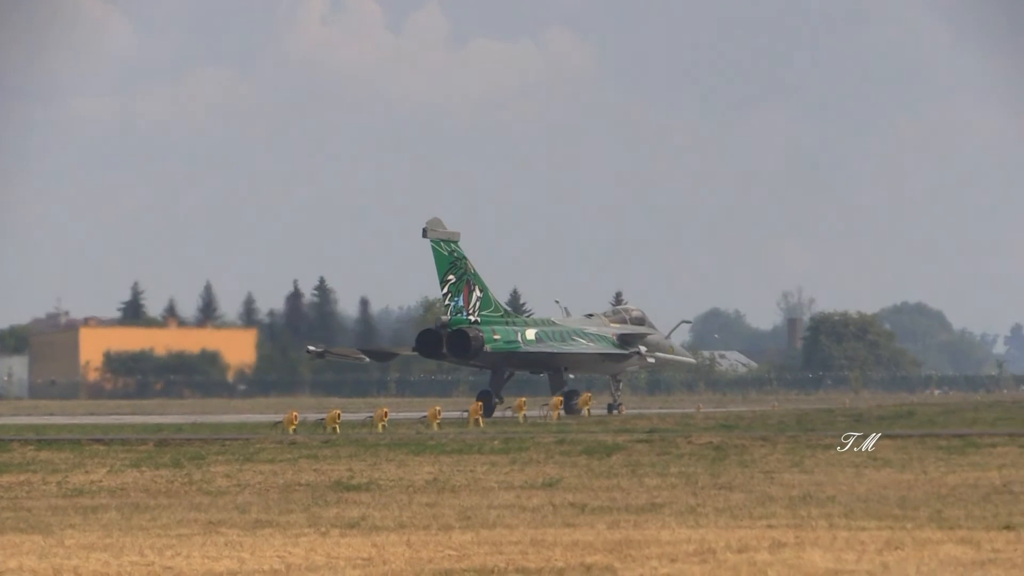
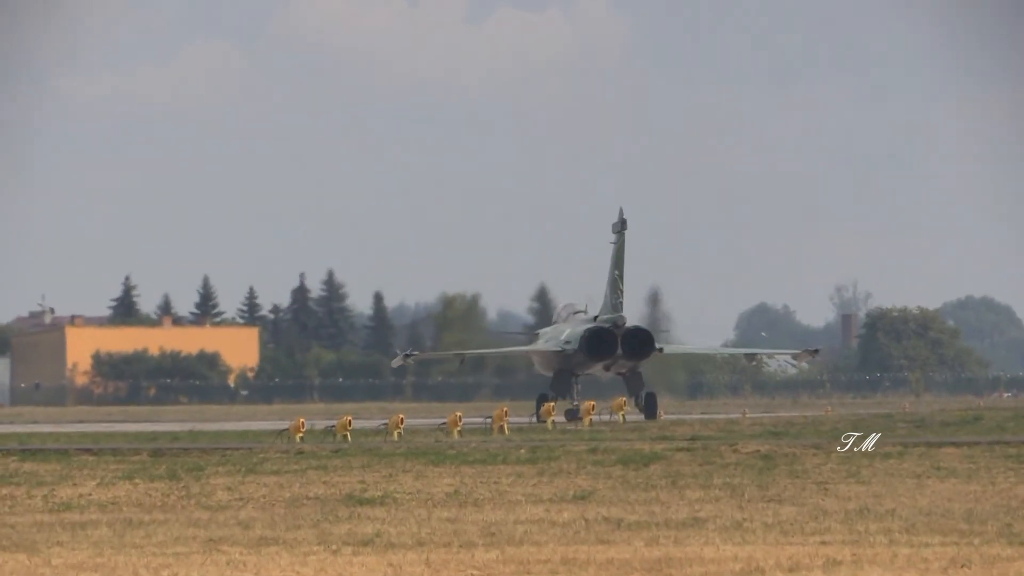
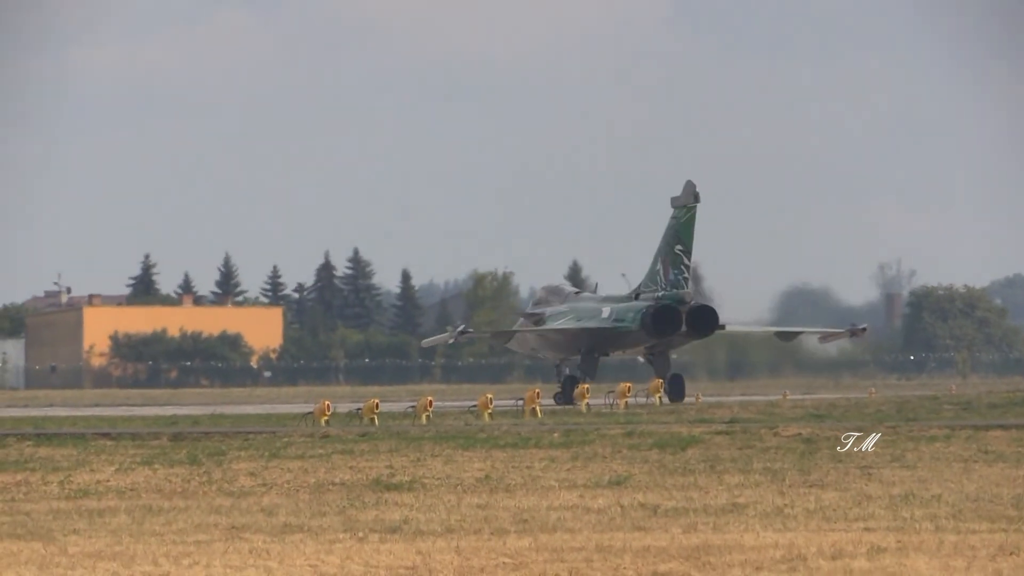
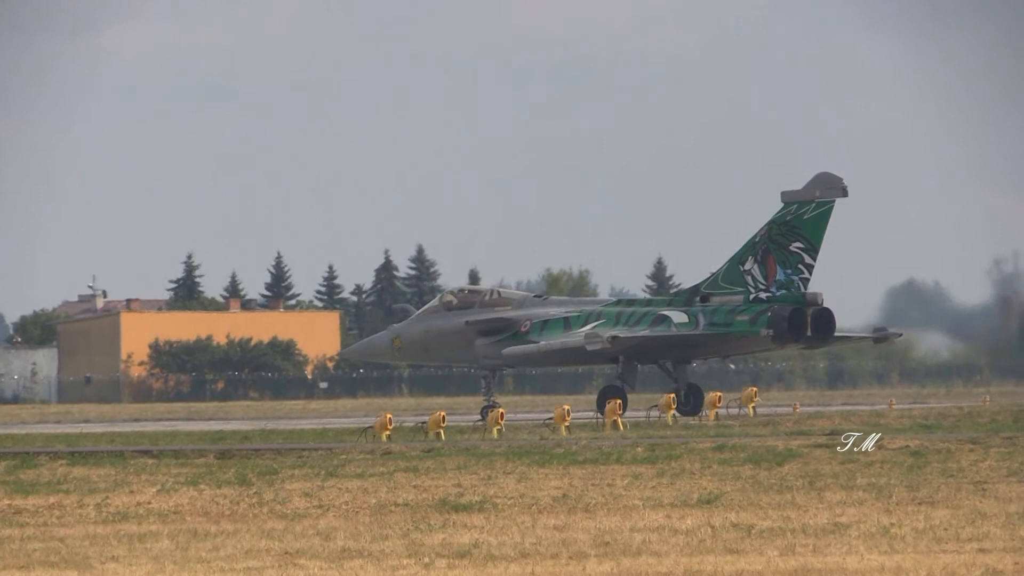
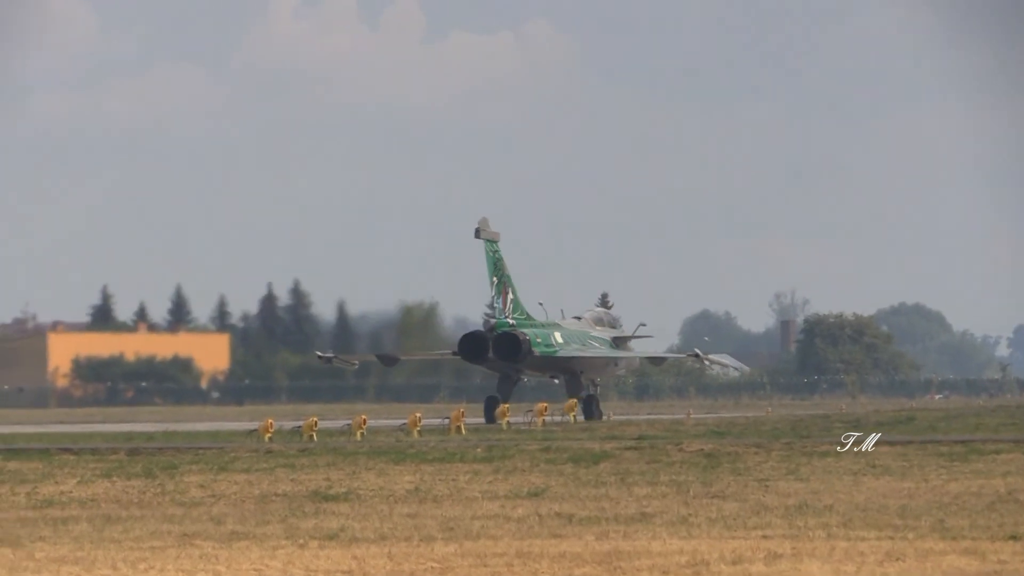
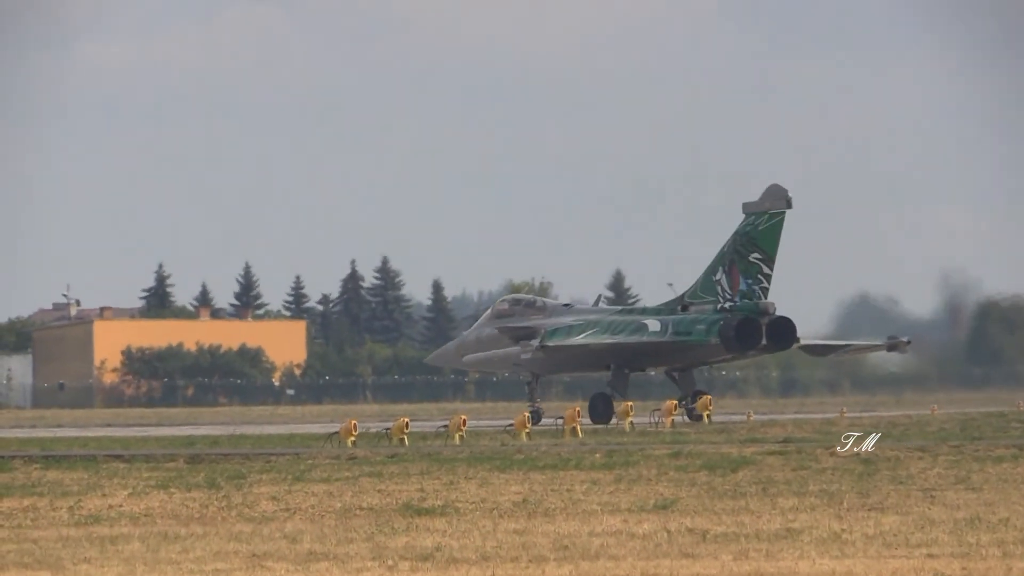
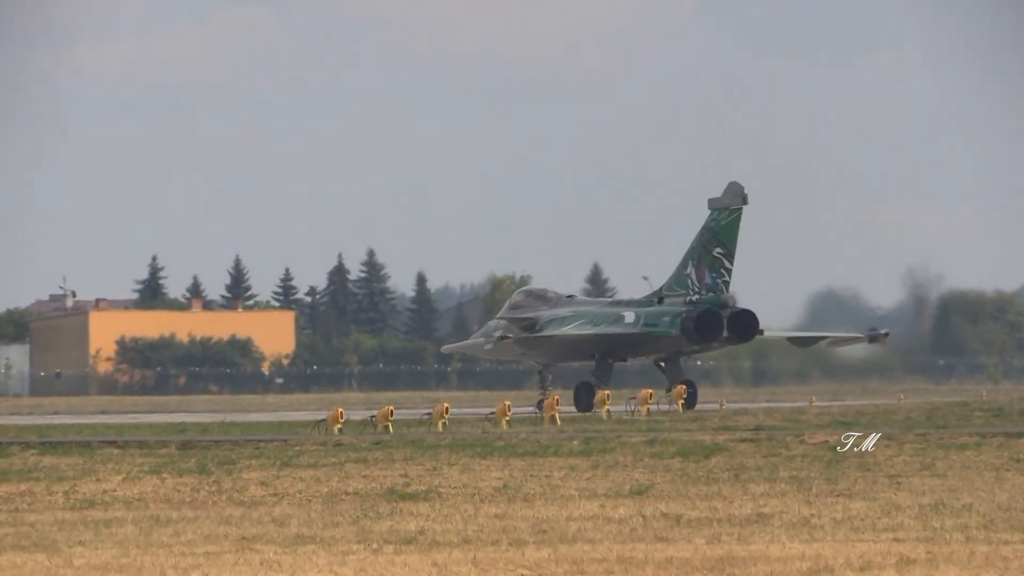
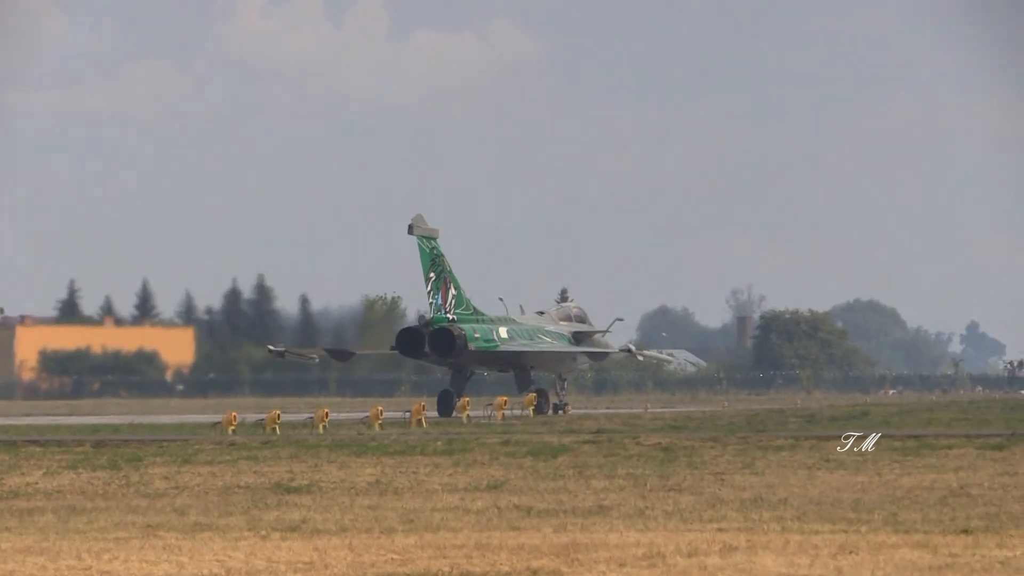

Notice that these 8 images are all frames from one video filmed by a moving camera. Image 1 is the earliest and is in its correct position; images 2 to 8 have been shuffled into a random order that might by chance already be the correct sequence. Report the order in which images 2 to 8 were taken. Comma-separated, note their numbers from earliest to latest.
8, 5, 2, 3, 7, 6, 4
